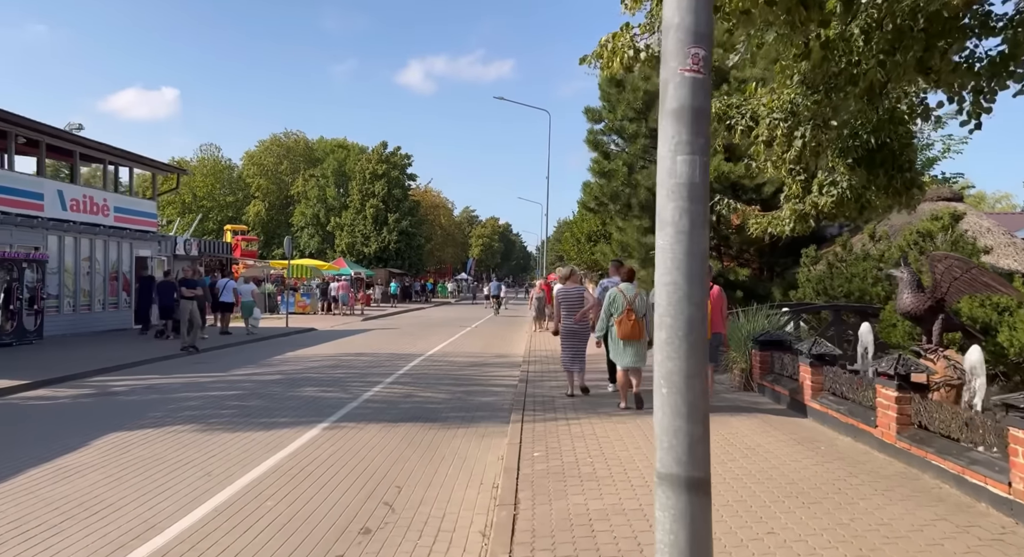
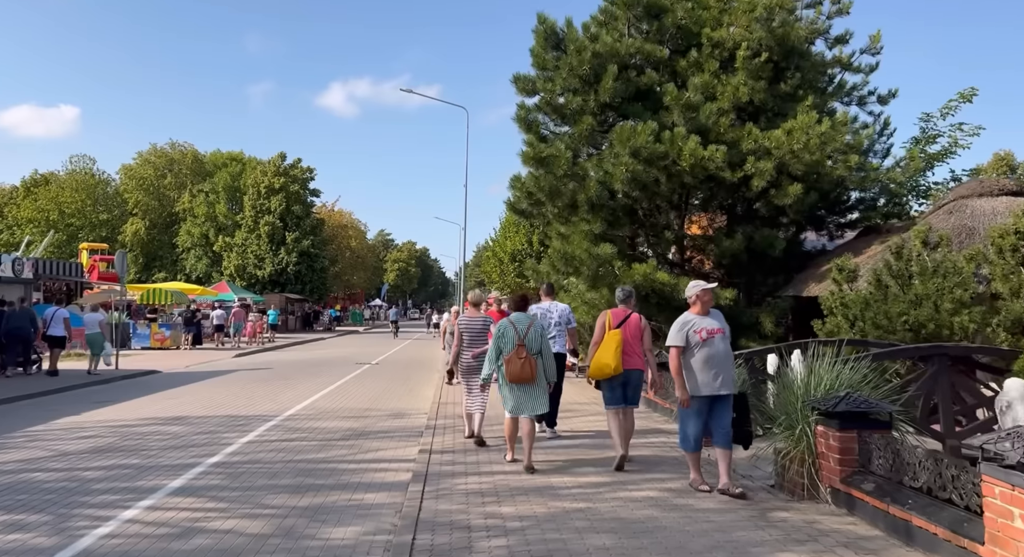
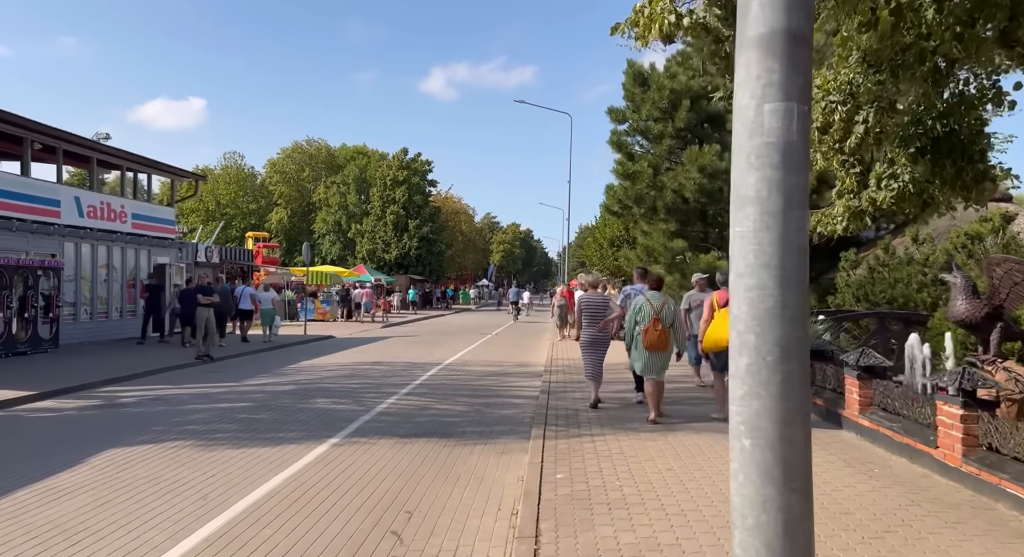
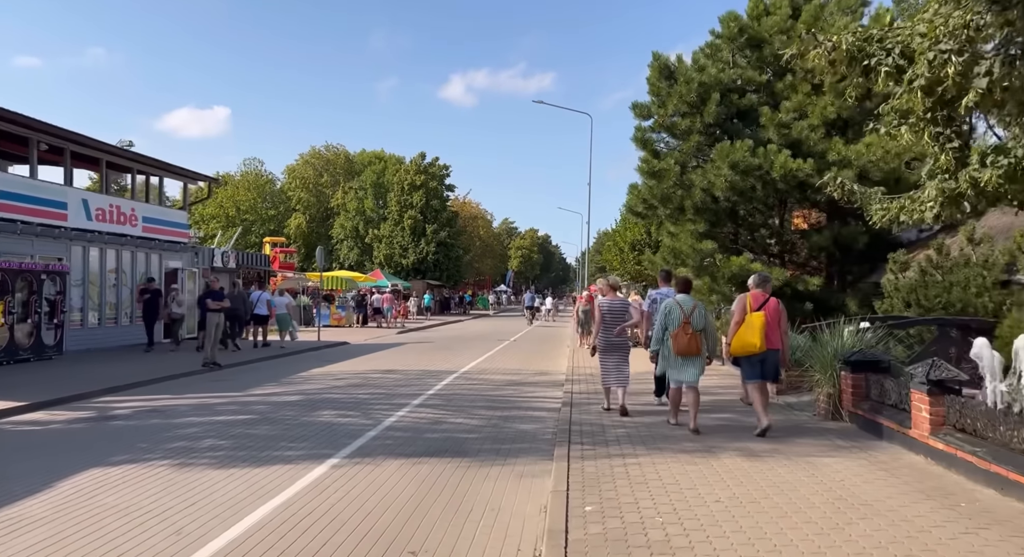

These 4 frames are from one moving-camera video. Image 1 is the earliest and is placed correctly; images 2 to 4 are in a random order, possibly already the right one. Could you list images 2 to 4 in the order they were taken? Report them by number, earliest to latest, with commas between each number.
3, 4, 2
